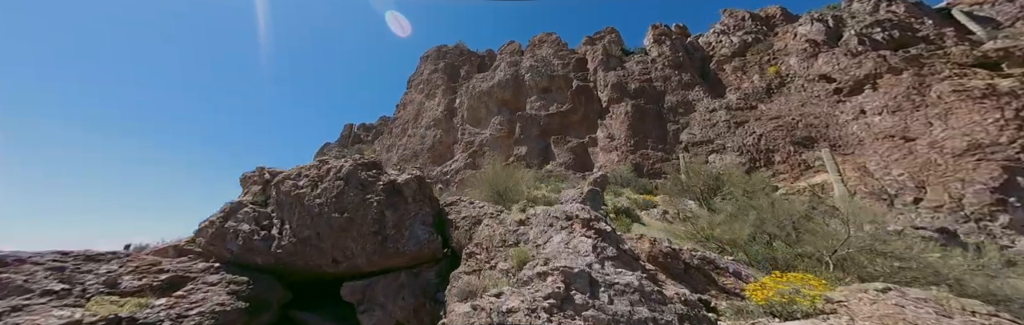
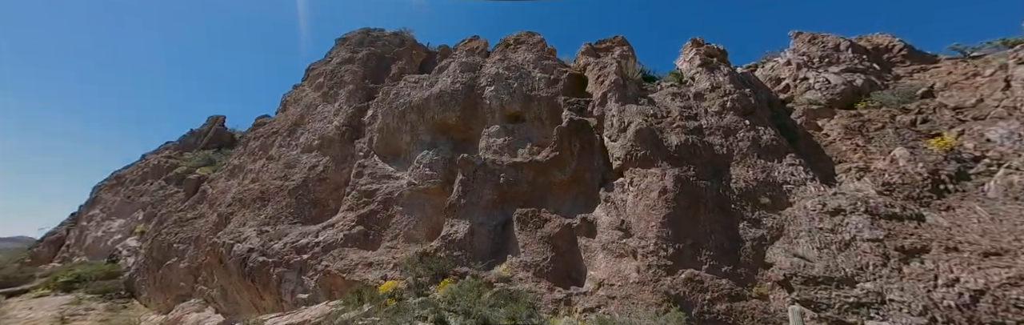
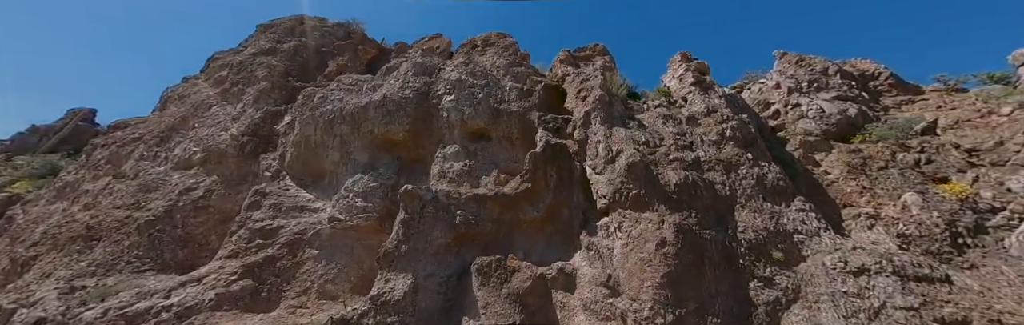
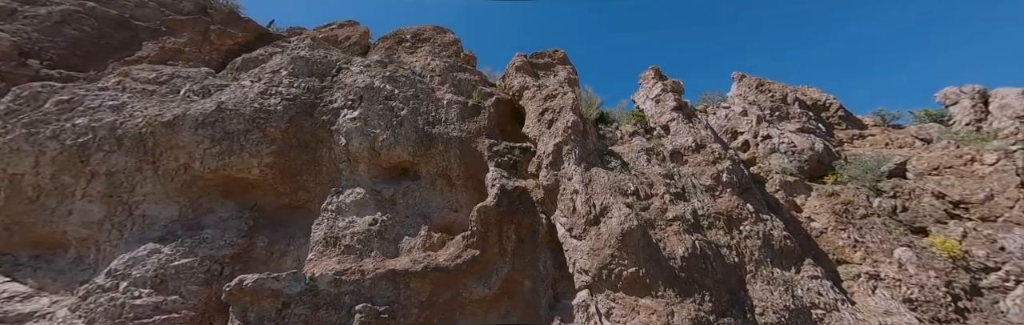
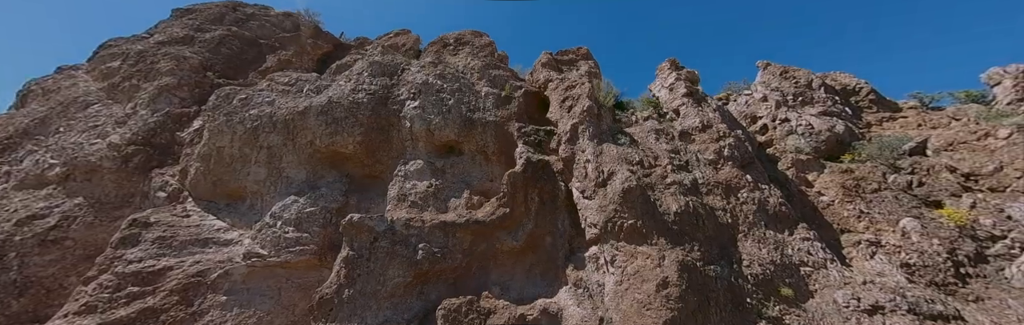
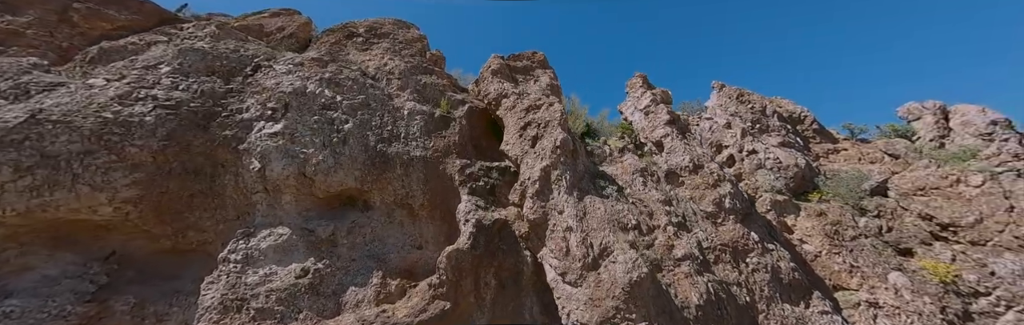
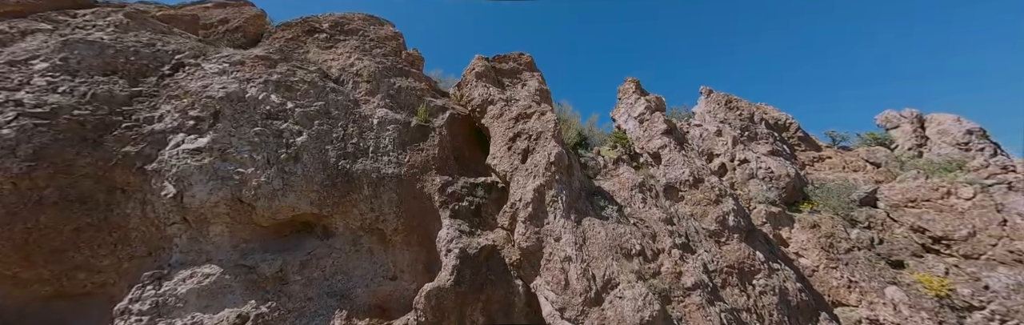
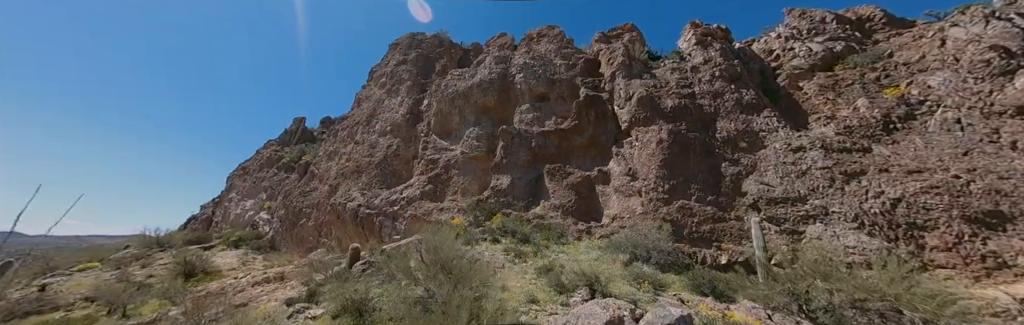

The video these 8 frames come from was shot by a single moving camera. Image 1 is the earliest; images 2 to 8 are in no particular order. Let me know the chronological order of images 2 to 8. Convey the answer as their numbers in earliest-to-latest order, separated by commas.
8, 2, 3, 5, 4, 6, 7
